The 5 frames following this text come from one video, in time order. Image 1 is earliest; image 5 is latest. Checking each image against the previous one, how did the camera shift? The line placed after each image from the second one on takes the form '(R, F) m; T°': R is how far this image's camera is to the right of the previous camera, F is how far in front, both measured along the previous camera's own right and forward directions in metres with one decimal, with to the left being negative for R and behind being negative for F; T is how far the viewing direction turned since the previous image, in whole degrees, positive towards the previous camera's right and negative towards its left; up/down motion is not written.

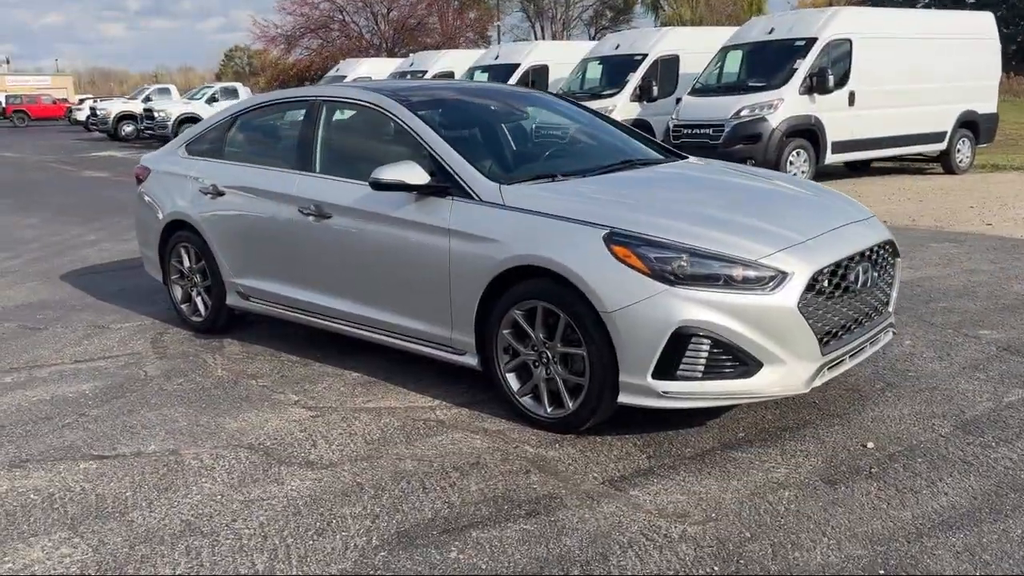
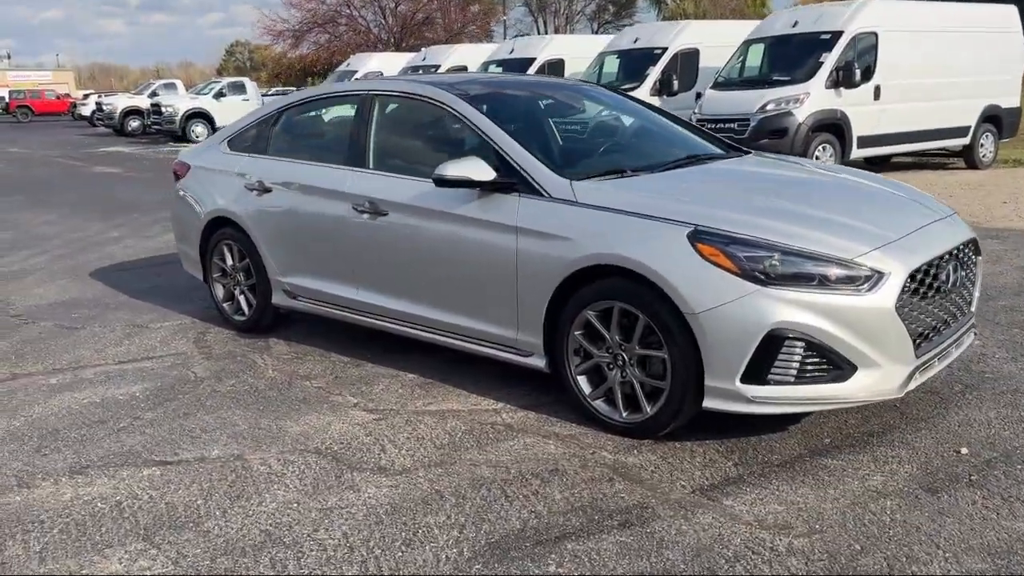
(-0.3, +0.1) m; 0°
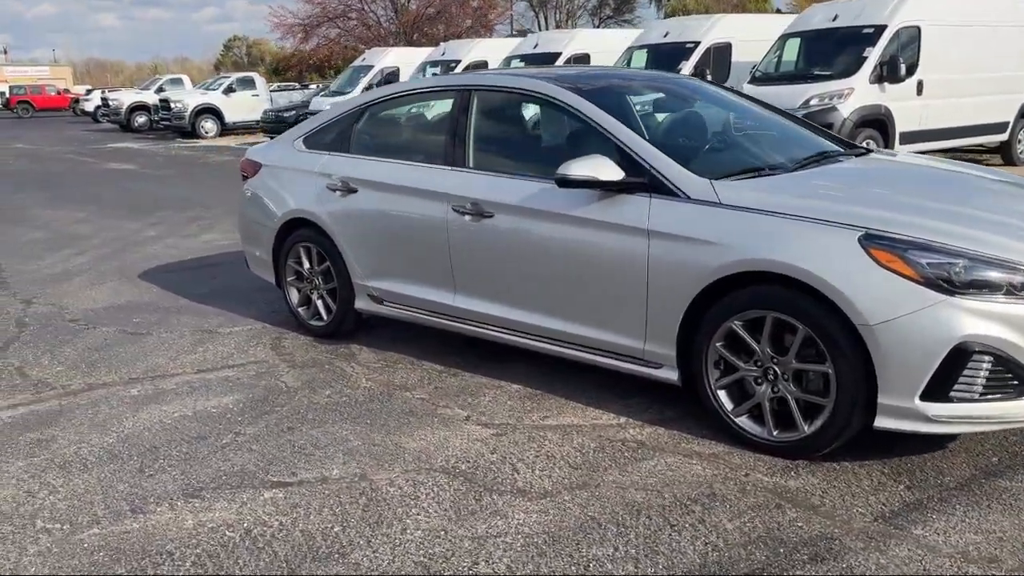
(-0.6, +0.3) m; 0°
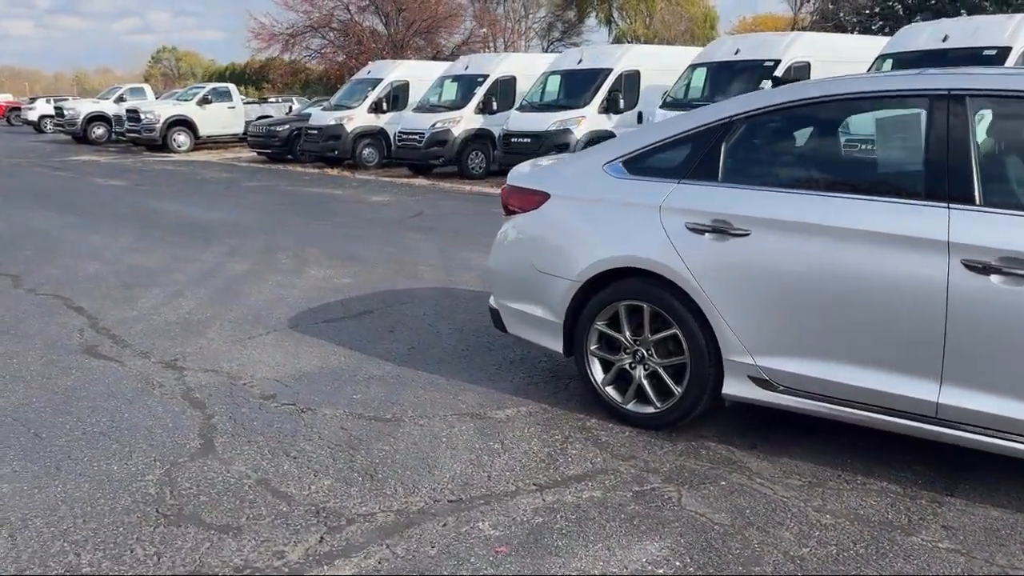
(-2.2, +1.7) m; +4°
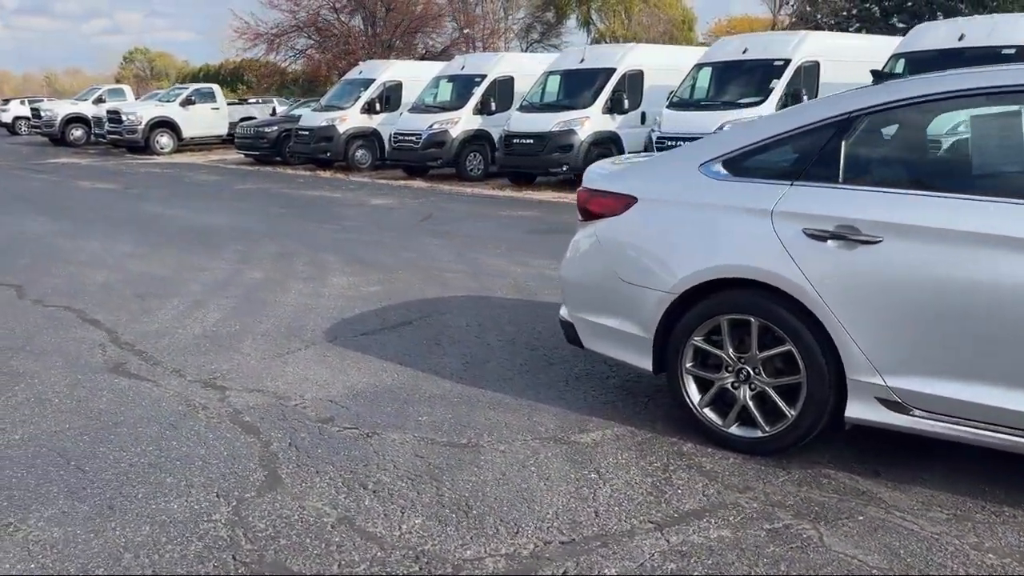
(-0.5, +0.4) m; +1°
